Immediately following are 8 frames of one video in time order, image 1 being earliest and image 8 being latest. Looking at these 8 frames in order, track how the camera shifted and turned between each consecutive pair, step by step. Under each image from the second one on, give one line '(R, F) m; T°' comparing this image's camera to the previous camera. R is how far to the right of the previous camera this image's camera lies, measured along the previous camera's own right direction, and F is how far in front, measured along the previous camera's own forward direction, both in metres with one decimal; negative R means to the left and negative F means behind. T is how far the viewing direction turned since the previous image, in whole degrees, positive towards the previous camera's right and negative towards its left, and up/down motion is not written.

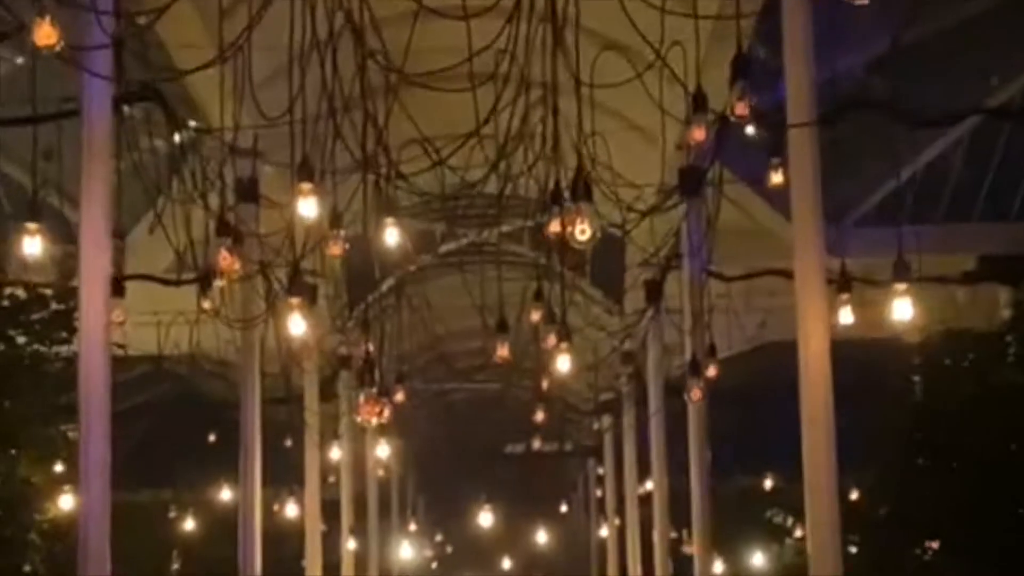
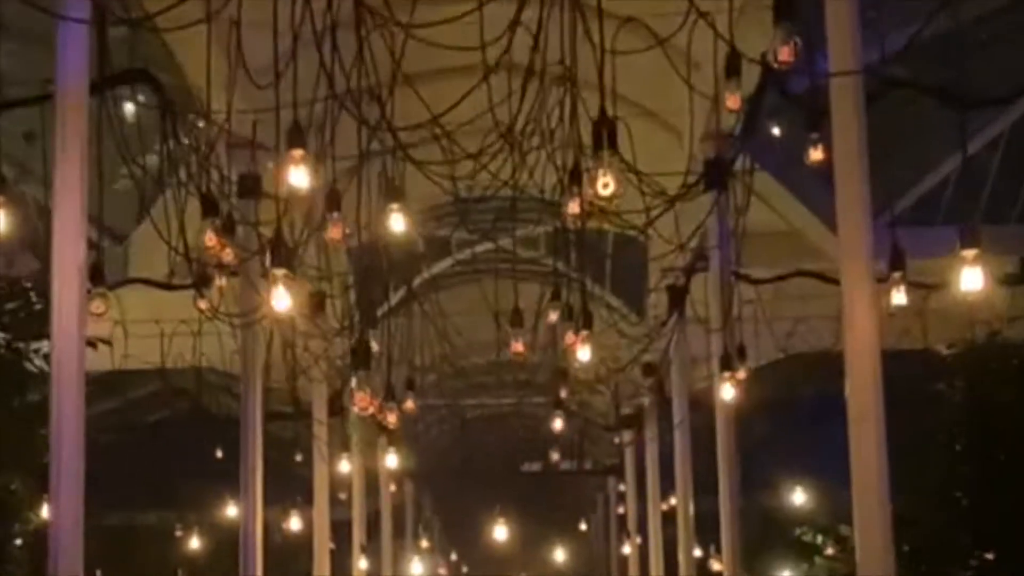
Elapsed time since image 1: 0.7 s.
(0.0, +0.9) m; -1°
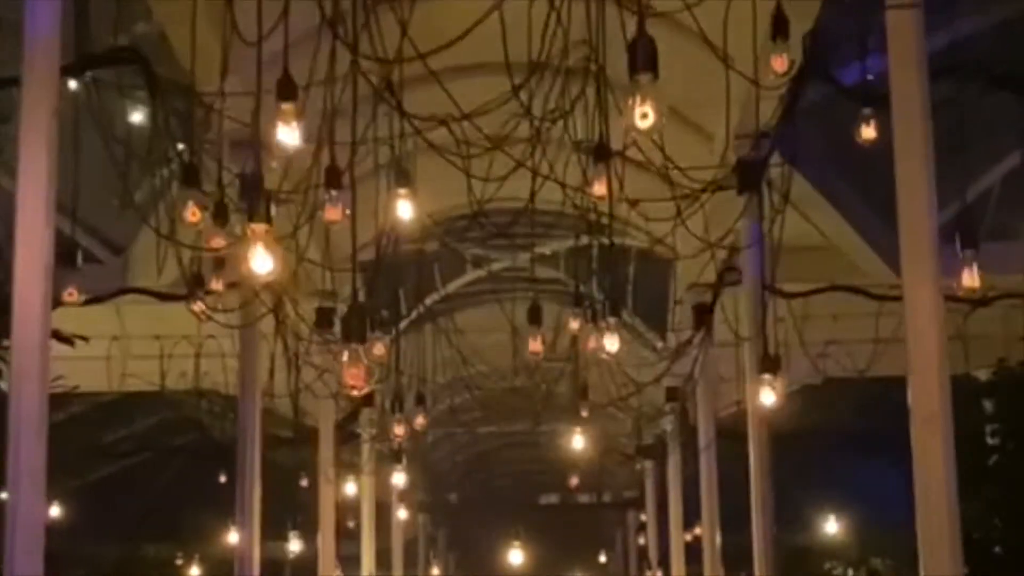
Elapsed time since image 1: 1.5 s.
(0.0, +1.0) m; -1°
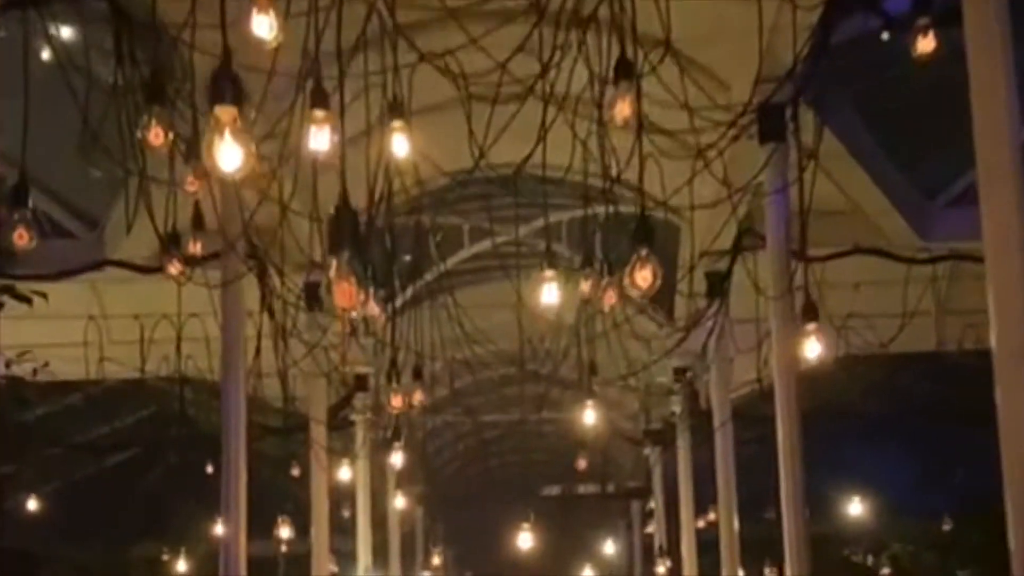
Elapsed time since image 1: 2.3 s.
(-0.1, +1.1) m; 0°
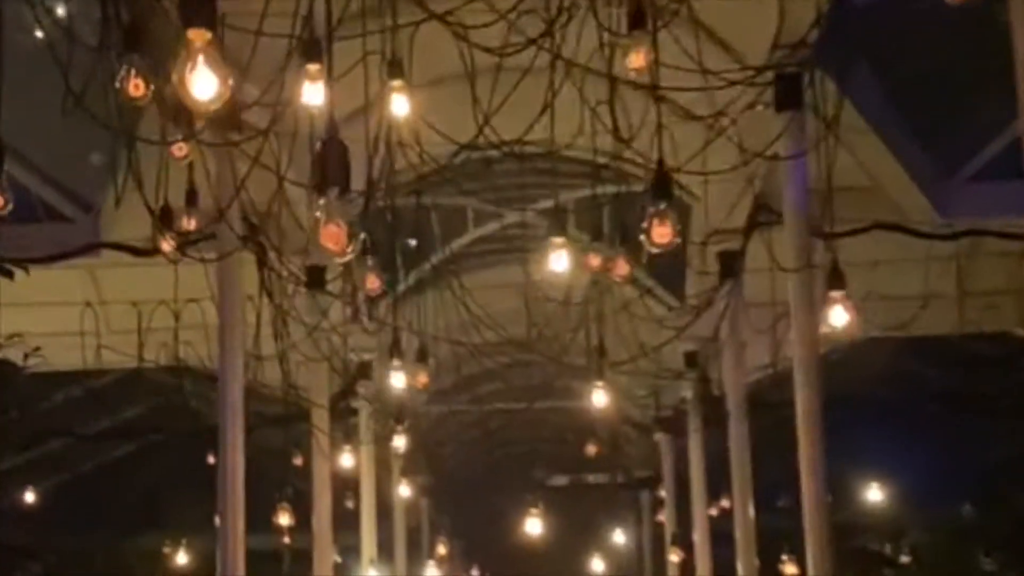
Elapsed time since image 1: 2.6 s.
(0.0, +0.5) m; 0°
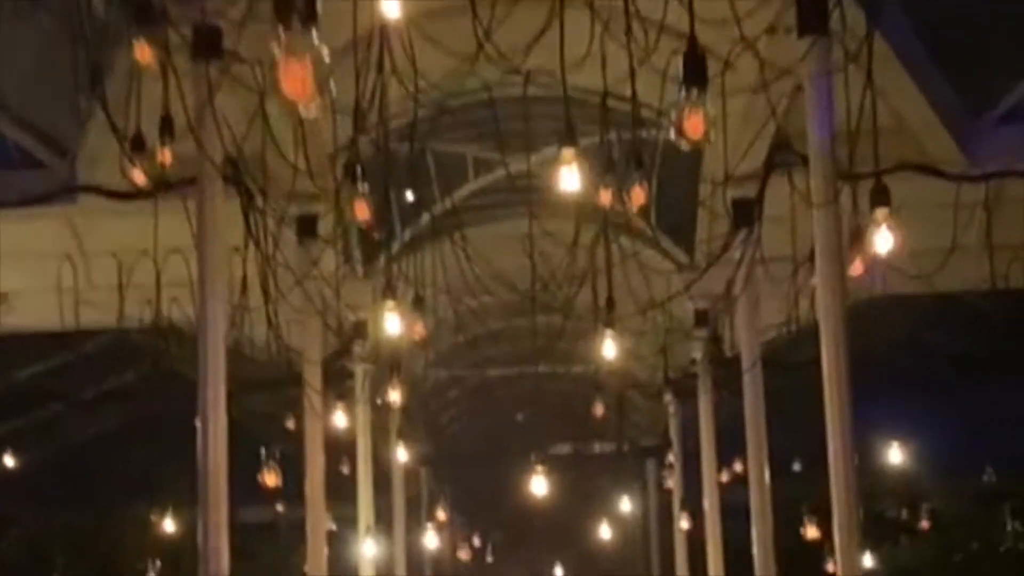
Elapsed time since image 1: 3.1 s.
(0.0, +0.9) m; 0°
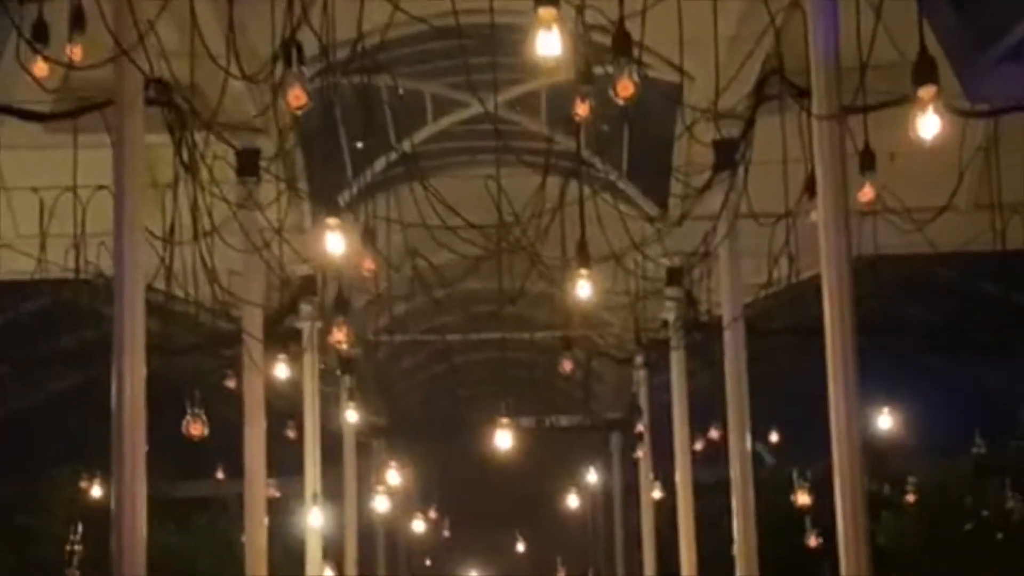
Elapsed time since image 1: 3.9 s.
(0.0, +1.4) m; +1°
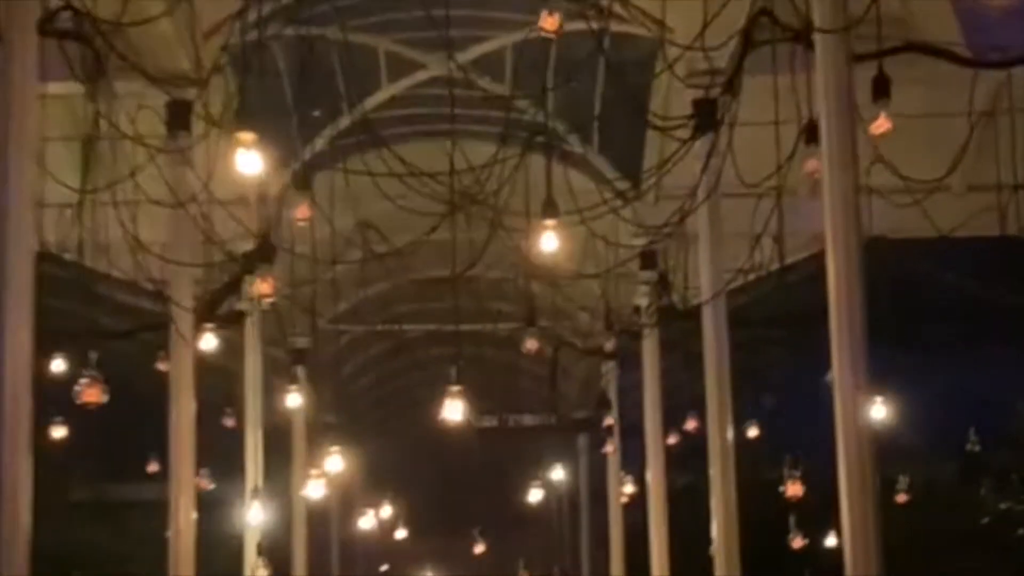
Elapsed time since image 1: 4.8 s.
(+0.1, +1.4) m; +1°
